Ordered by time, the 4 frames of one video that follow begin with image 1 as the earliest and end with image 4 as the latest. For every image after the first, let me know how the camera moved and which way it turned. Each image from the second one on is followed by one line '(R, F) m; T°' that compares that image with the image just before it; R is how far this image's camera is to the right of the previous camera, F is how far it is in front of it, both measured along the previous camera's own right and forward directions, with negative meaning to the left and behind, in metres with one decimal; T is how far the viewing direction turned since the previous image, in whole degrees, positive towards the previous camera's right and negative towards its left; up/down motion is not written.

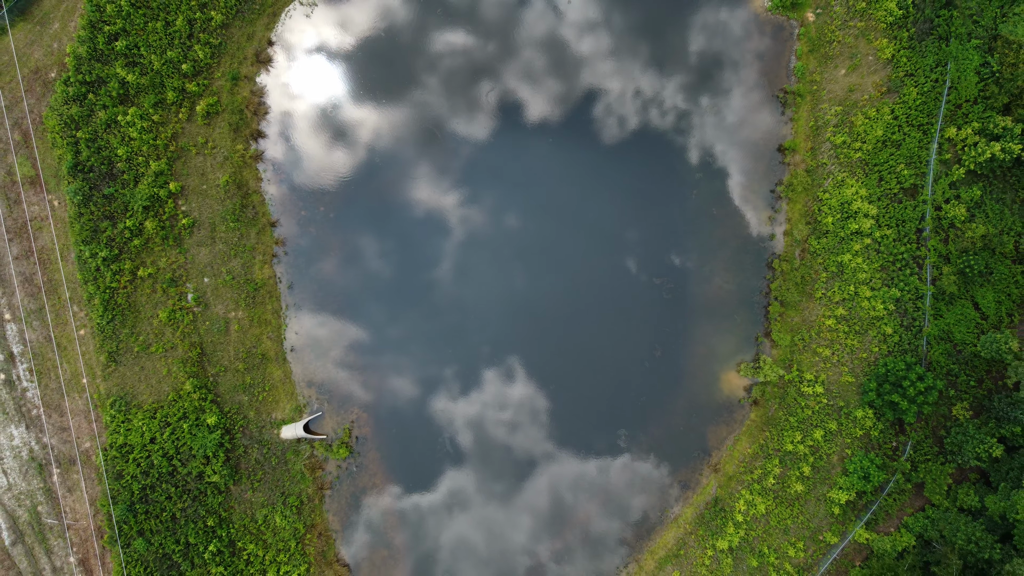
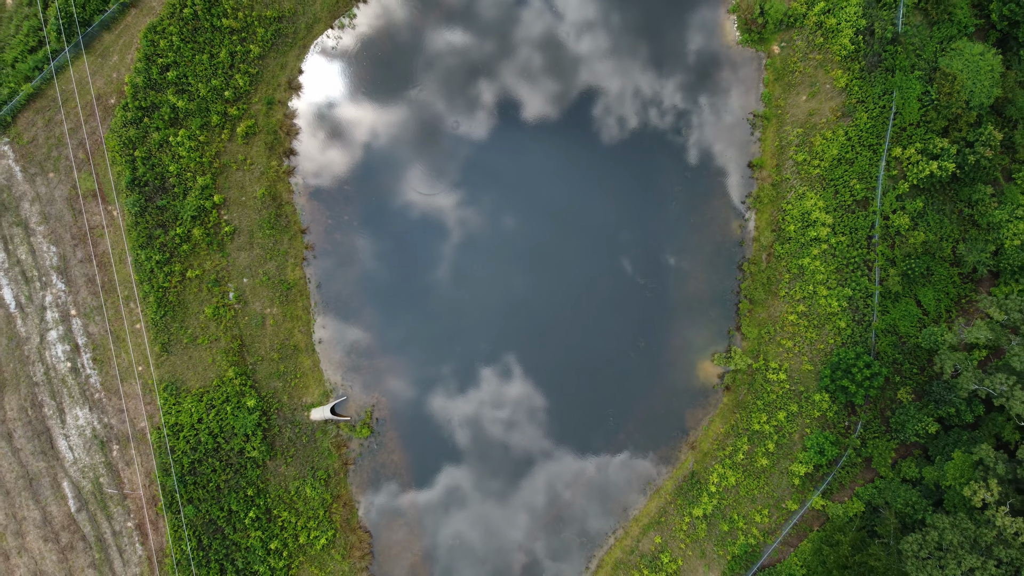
(-0.2, -3.6) m; 0°
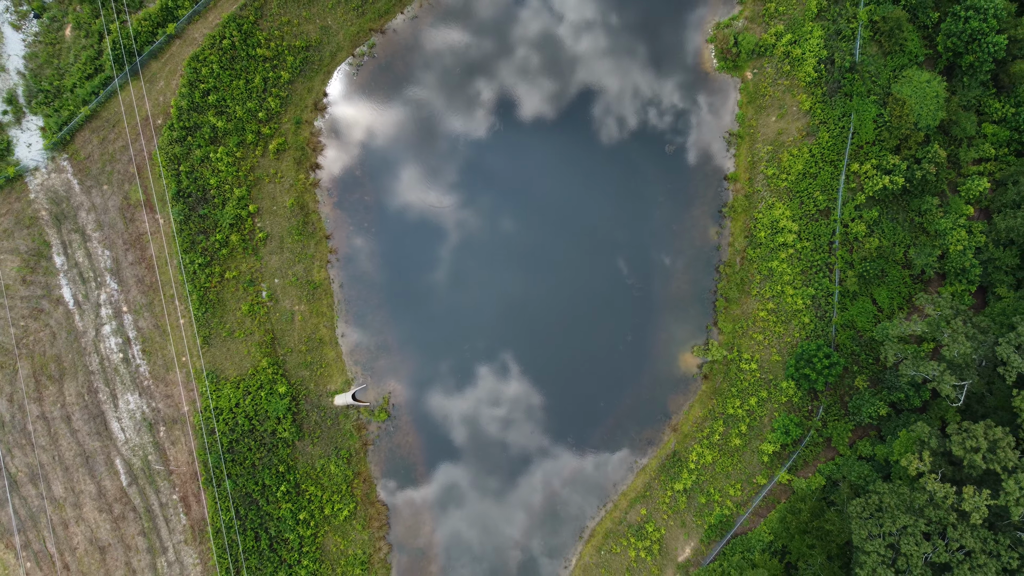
(-0.2, -3.7) m; 0°
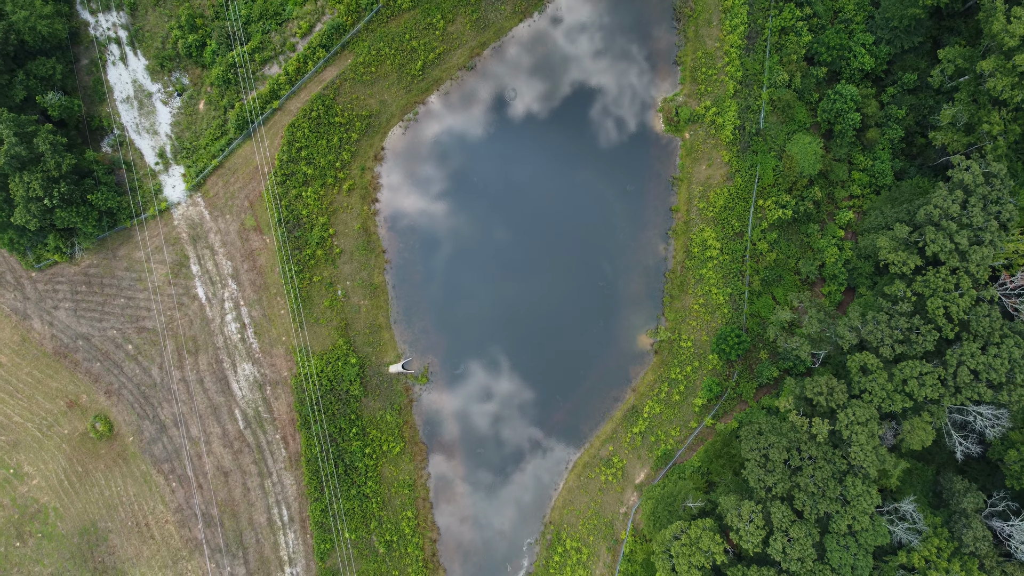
(-0.9, -13.2) m; +1°
